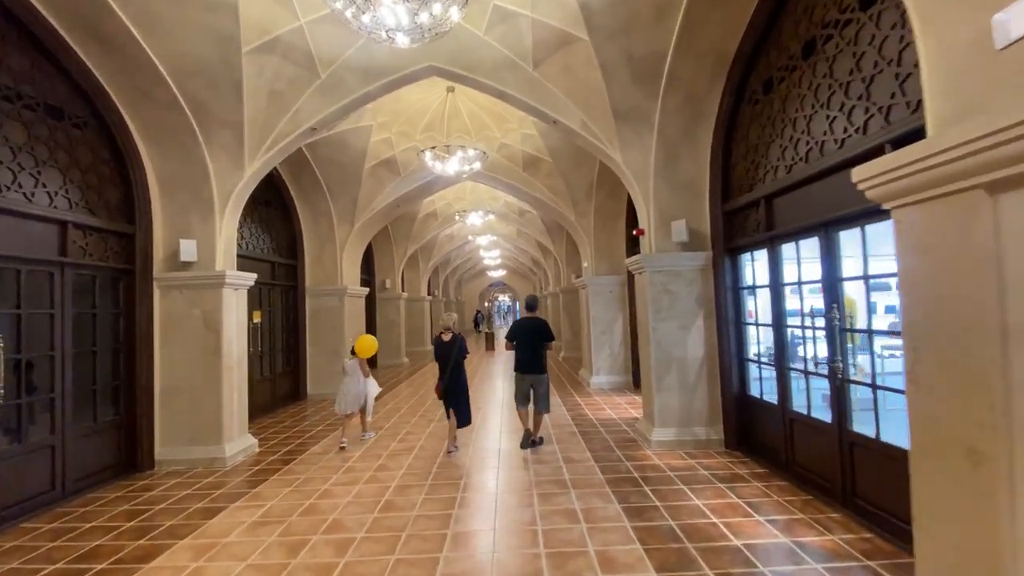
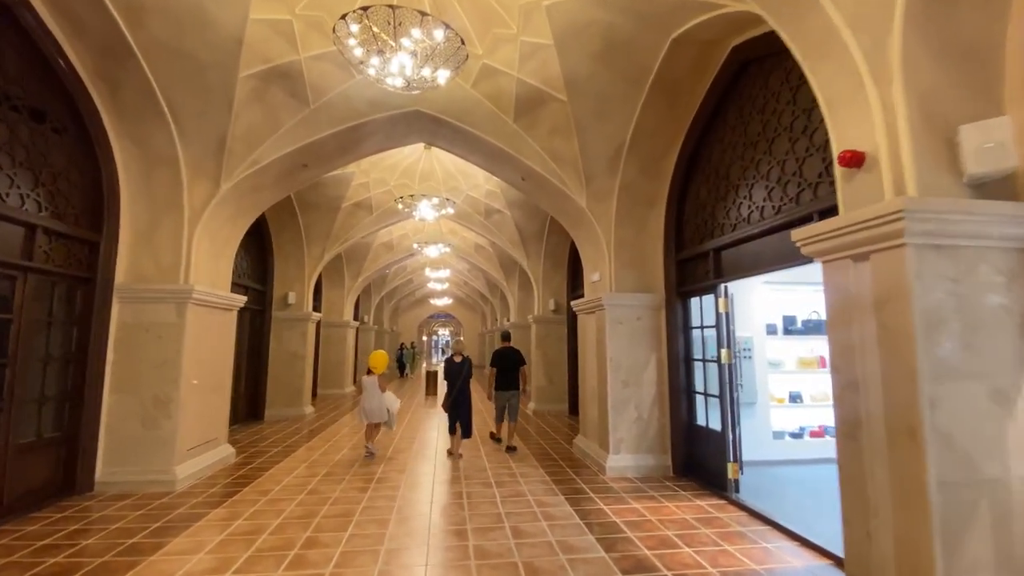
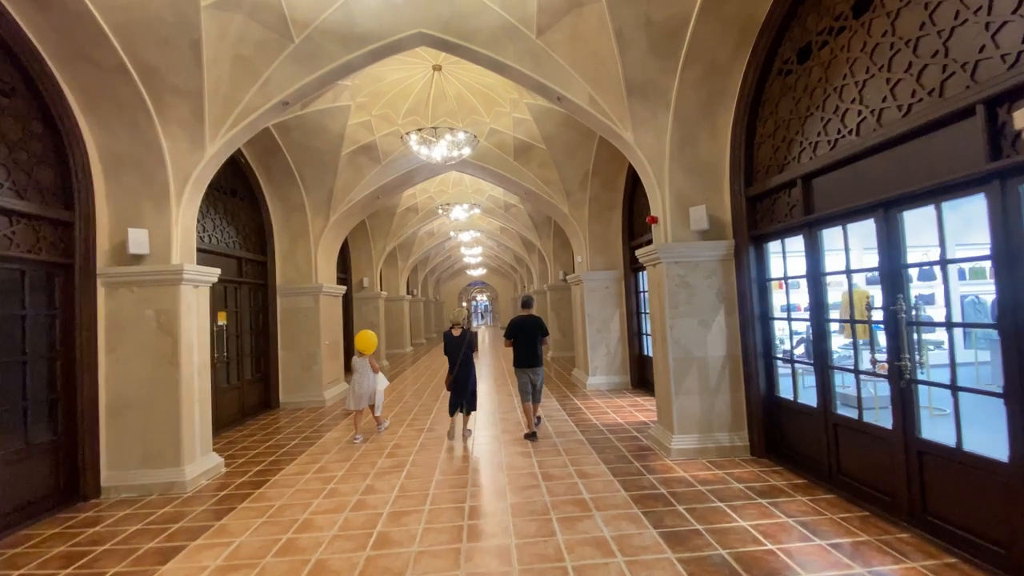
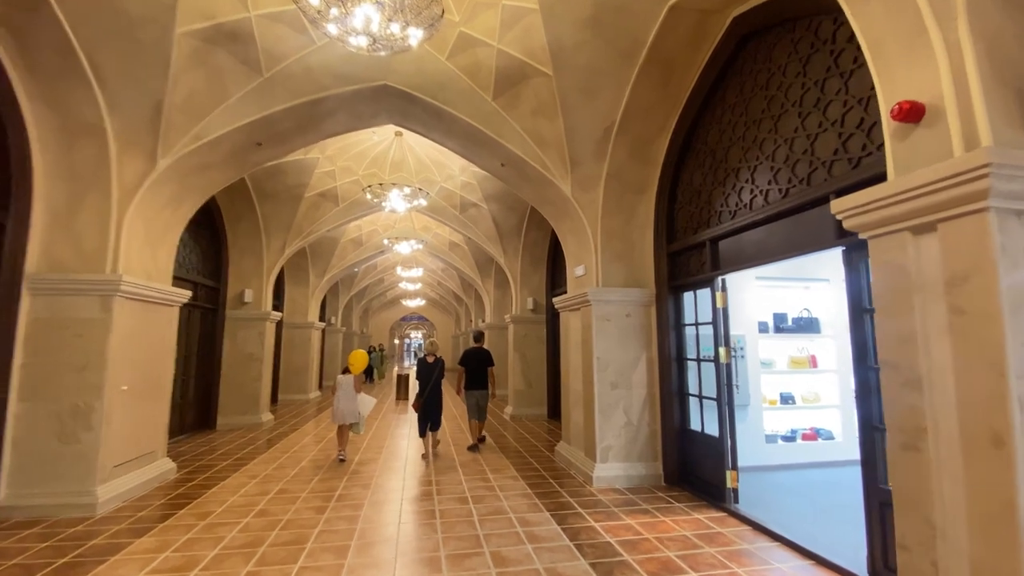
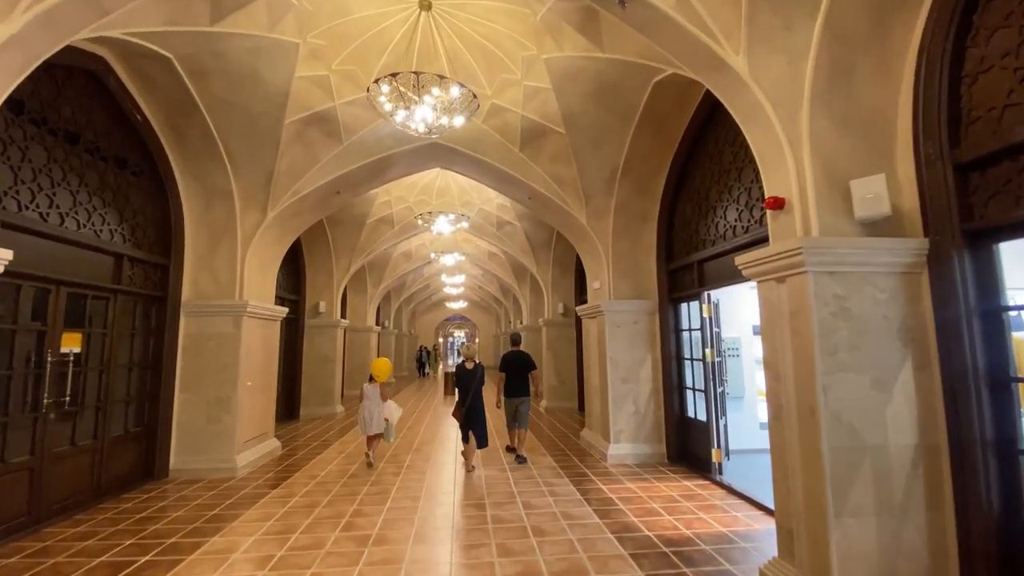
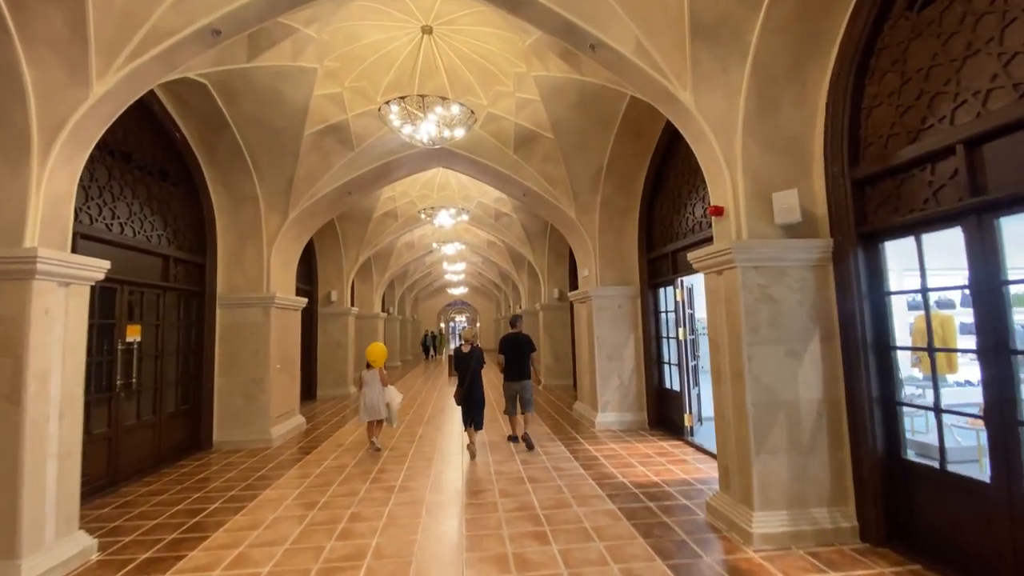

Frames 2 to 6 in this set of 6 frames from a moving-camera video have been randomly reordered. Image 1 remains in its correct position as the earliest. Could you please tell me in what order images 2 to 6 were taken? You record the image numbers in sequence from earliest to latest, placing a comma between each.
3, 6, 5, 2, 4
